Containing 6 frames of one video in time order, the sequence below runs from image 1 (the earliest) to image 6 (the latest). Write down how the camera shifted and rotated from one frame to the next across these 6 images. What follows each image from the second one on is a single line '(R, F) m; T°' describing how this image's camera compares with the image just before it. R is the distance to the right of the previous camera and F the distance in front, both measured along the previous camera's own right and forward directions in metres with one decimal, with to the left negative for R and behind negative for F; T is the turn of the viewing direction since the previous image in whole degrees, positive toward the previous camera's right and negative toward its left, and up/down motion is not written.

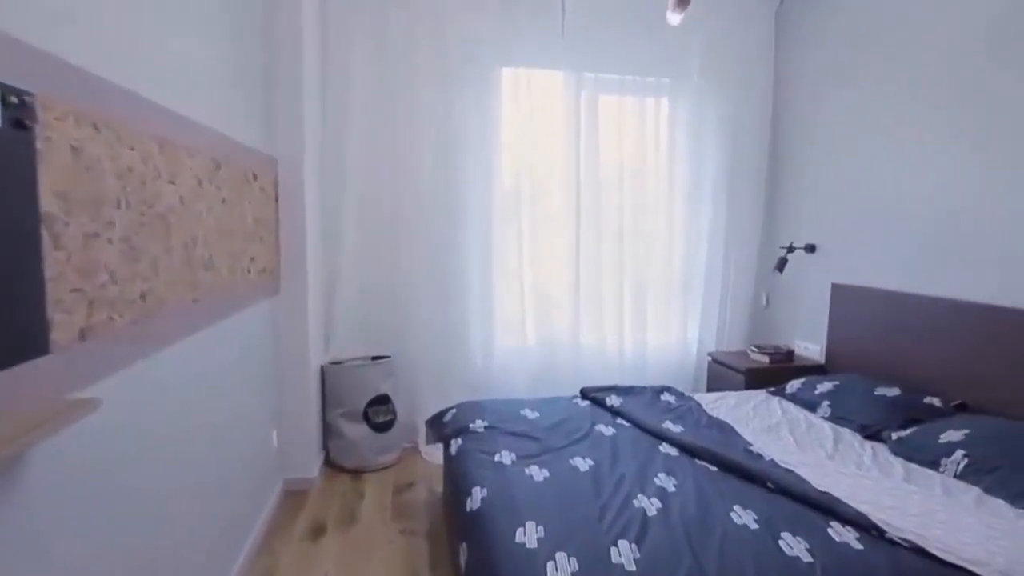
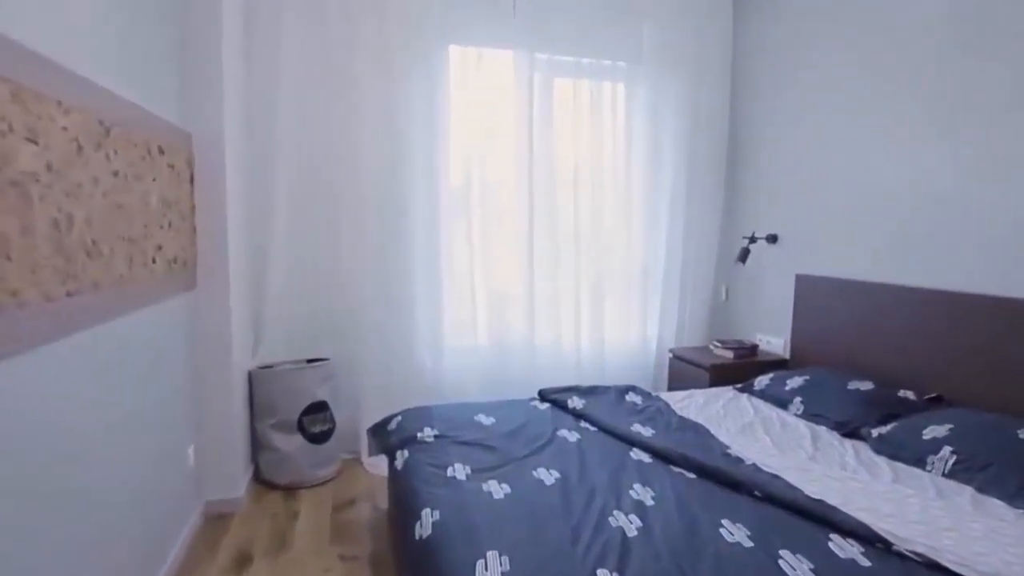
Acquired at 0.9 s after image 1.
(0.0, +0.3) m; +5°
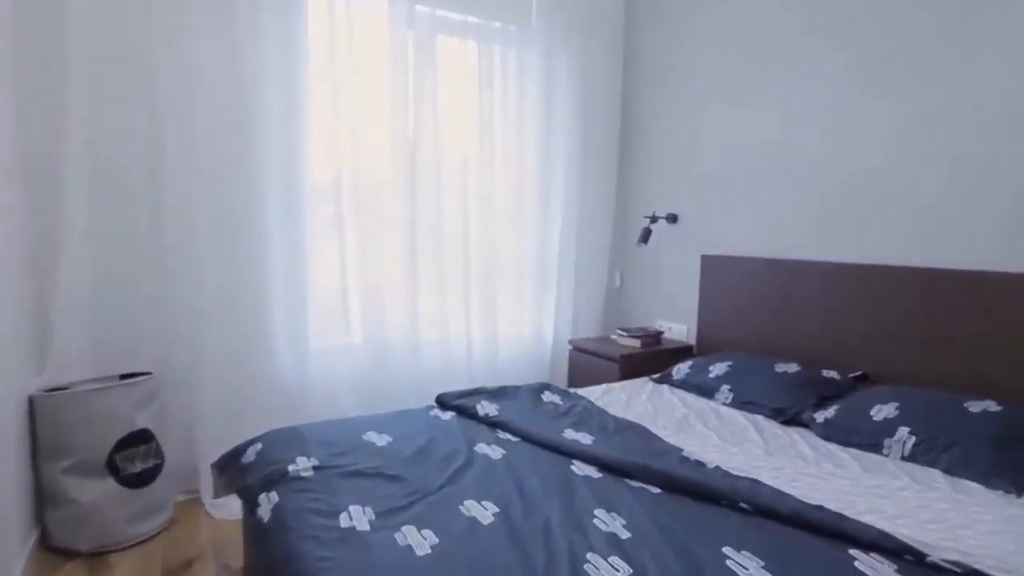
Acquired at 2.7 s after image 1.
(-0.2, +0.5) m; +14°
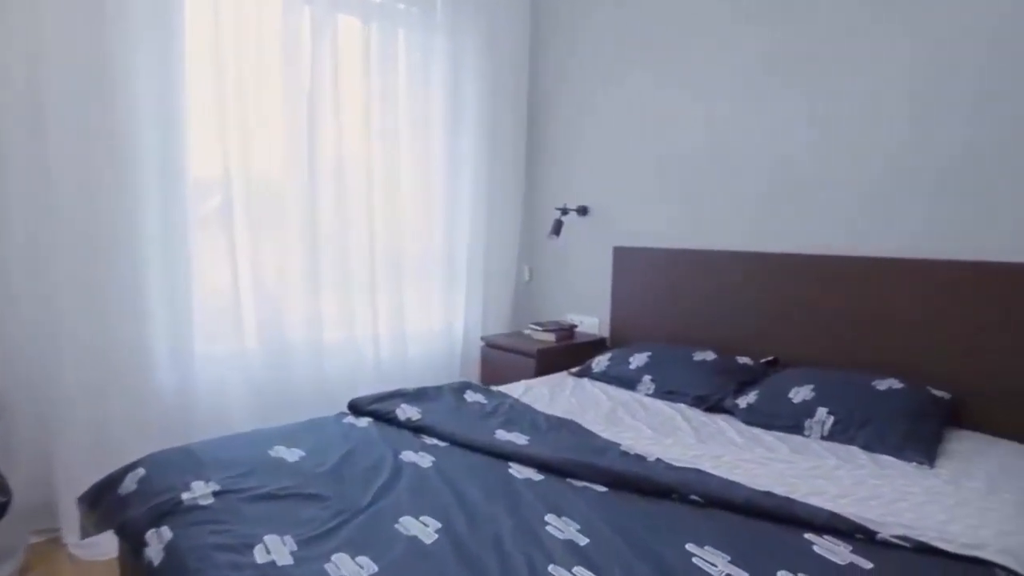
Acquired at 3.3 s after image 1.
(-0.1, +0.1) m; +10°
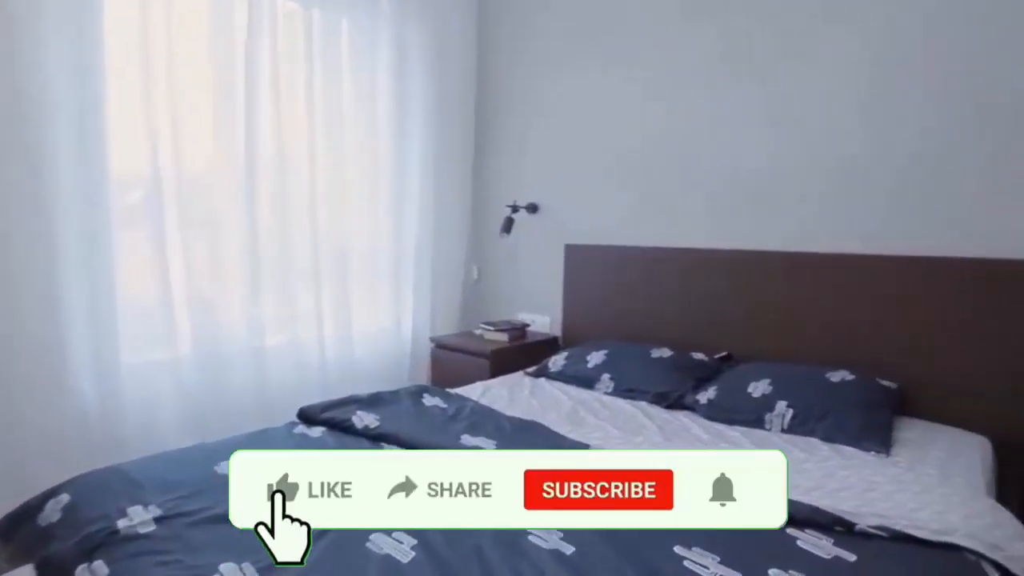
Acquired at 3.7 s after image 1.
(-0.1, +0.1) m; +6°
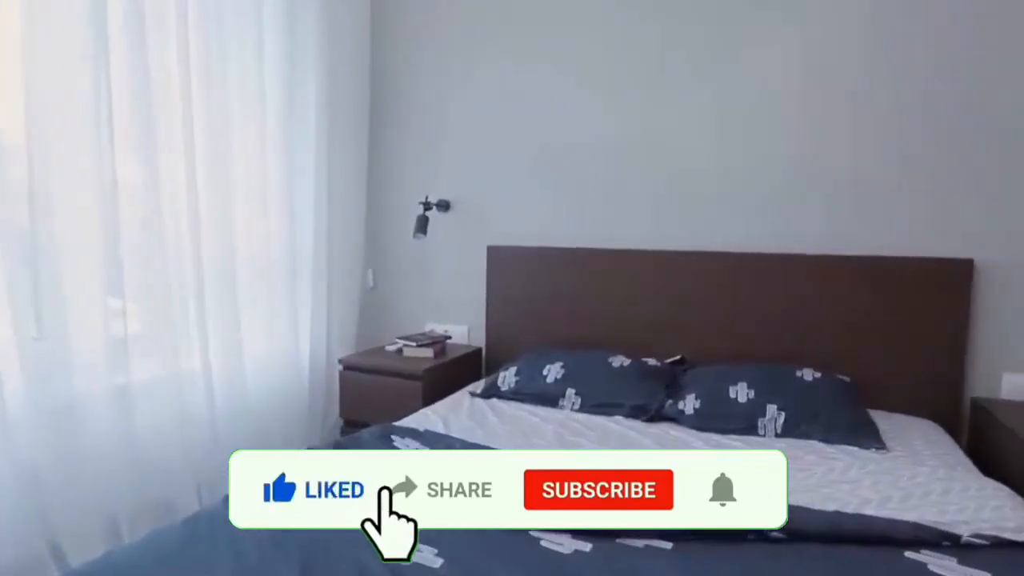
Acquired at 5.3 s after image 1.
(-0.5, +0.4) m; +19°
